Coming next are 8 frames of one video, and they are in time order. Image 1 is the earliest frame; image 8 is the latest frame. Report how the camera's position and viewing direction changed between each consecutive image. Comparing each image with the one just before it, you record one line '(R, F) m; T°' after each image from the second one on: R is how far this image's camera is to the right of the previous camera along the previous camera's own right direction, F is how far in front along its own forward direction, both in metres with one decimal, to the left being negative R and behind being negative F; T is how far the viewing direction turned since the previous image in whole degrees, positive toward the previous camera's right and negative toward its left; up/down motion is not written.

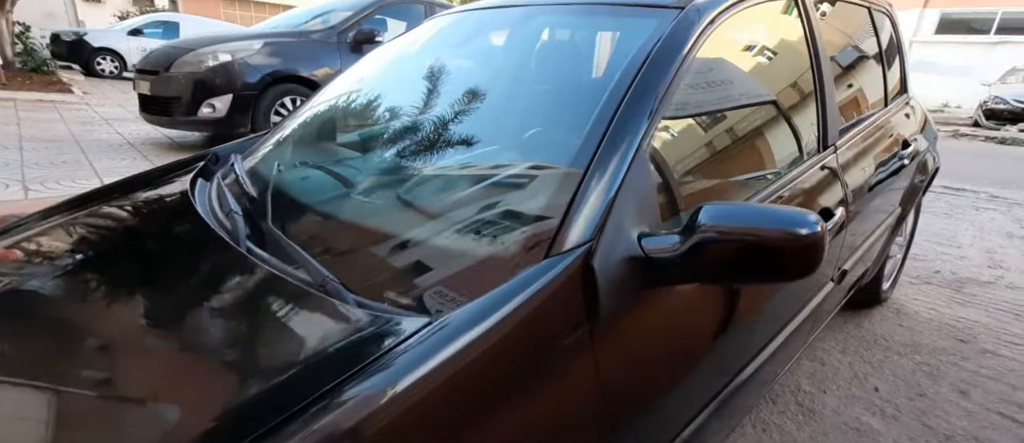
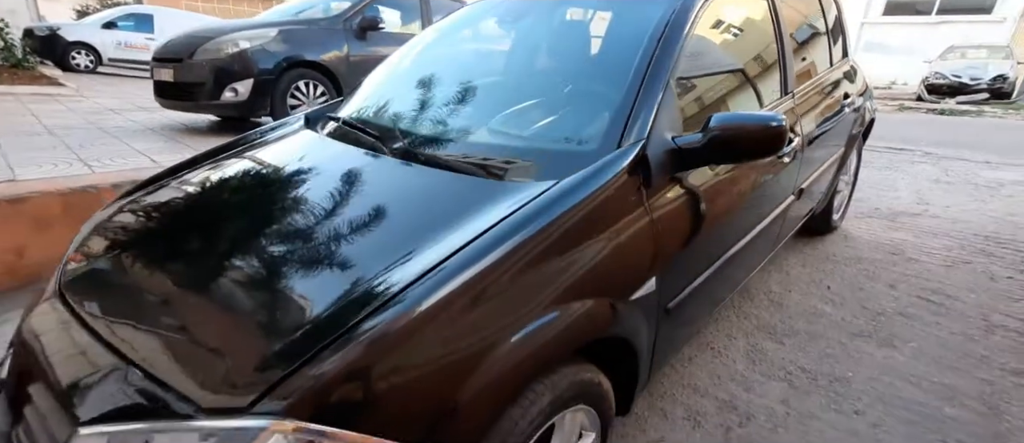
(-0.3, -0.5) m; +3°
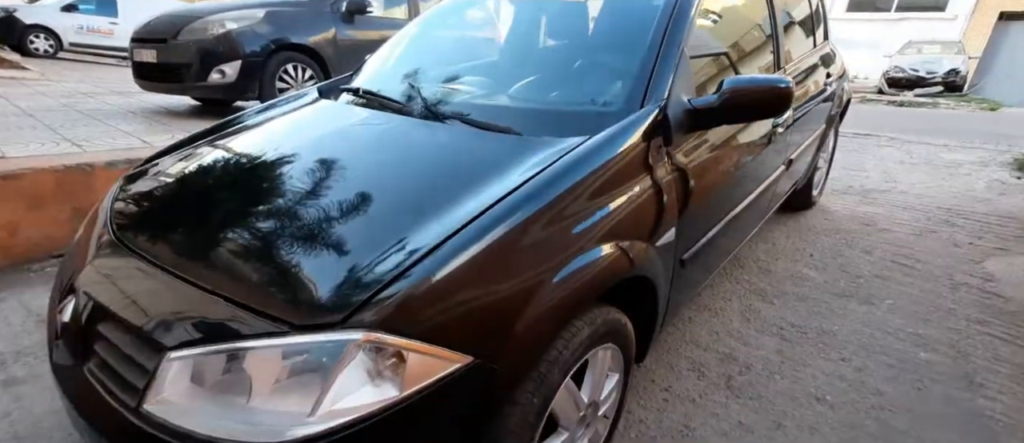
(-0.2, -0.1) m; +3°
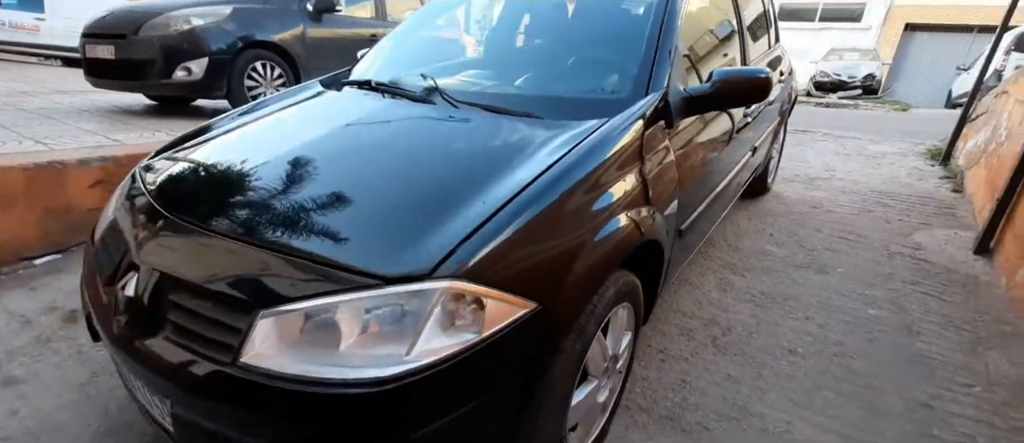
(-0.2, -0.2) m; +6°
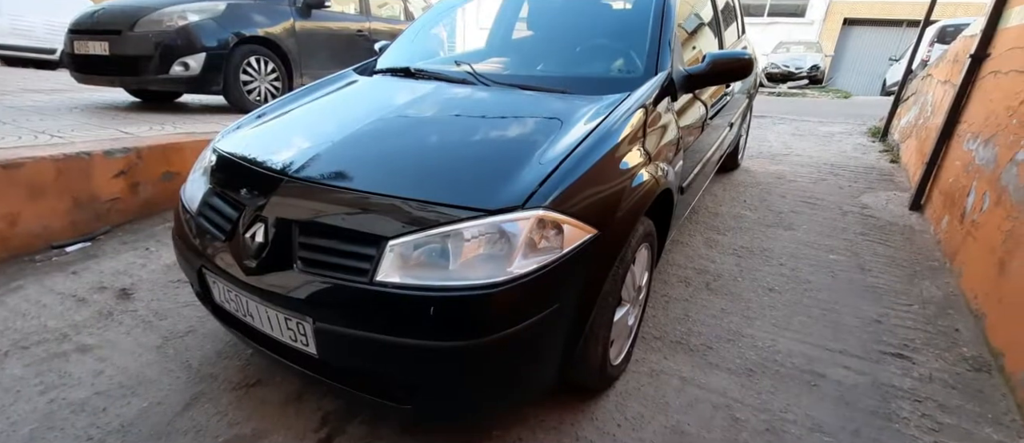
(-0.3, -0.3) m; +4°
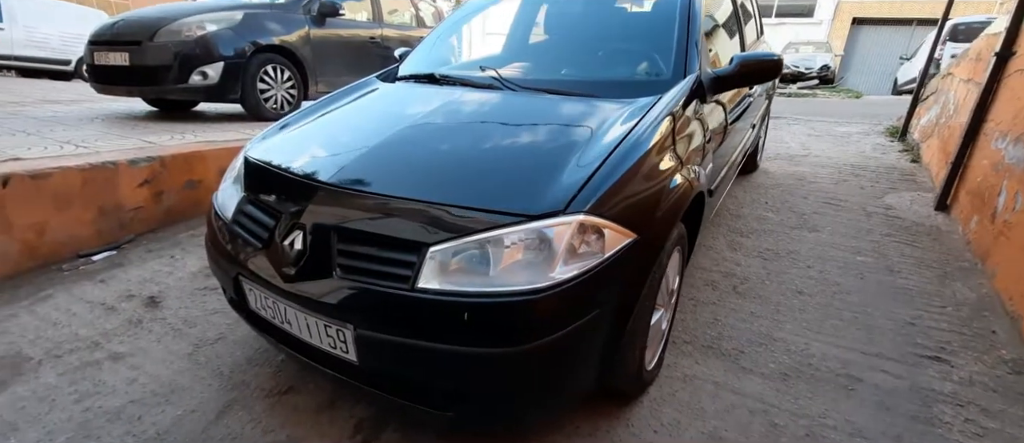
(-0.1, 0.0) m; -1°
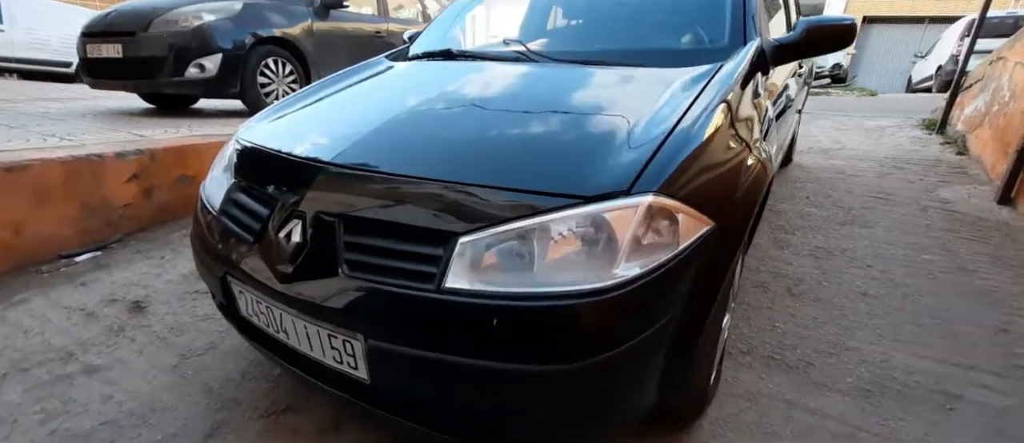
(-0.1, +0.3) m; 0°
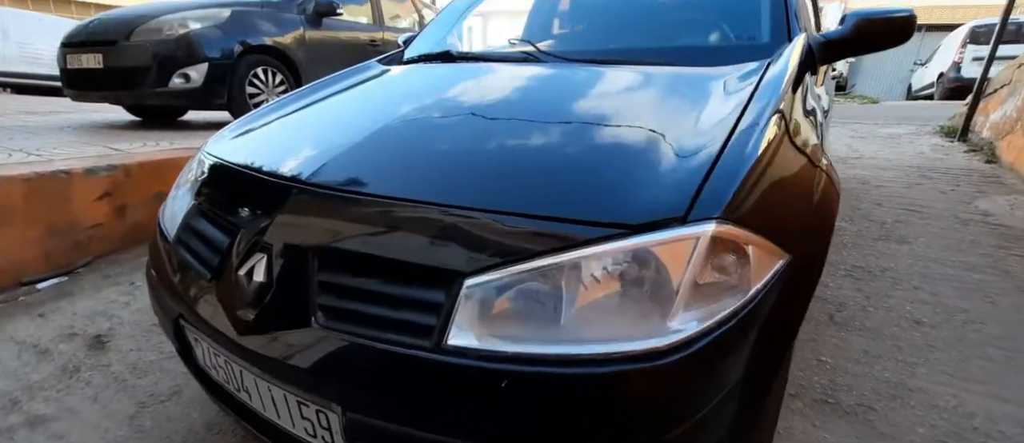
(0.0, +0.2) m; 0°
